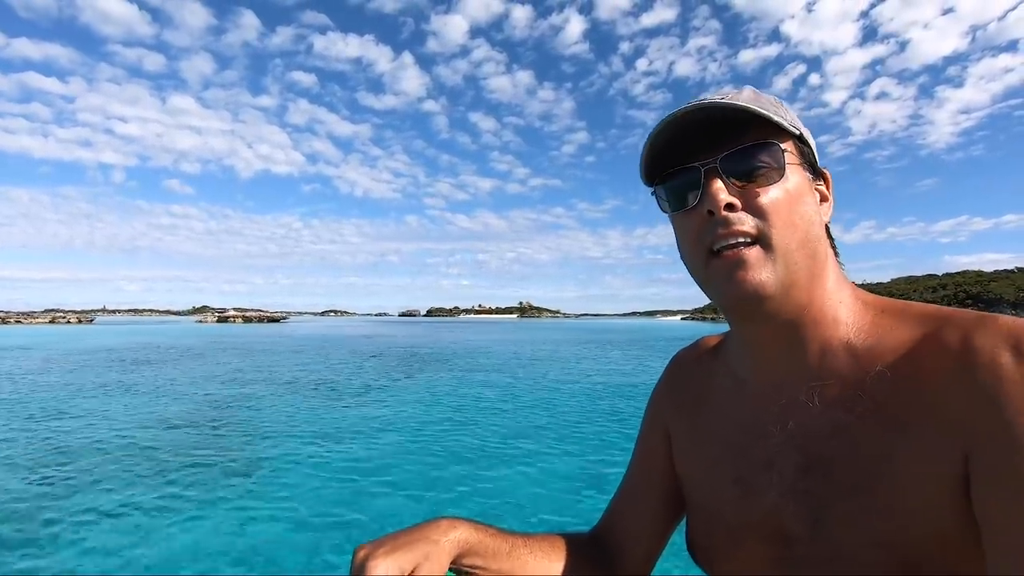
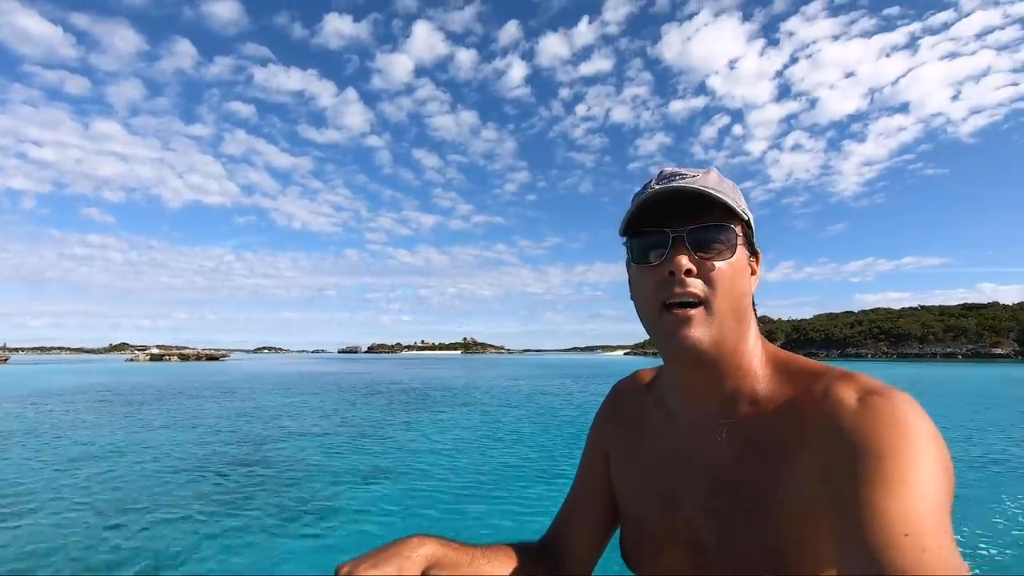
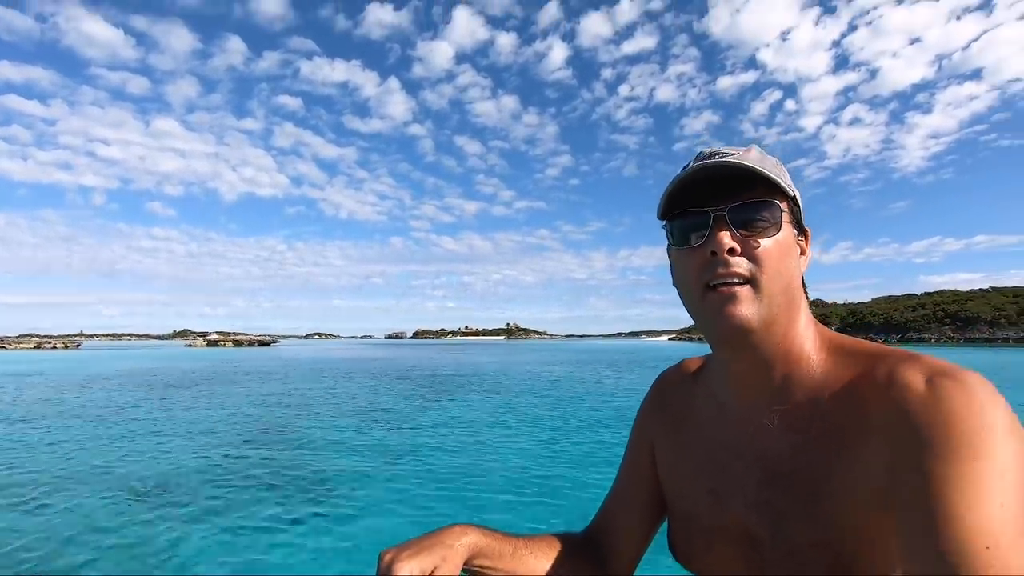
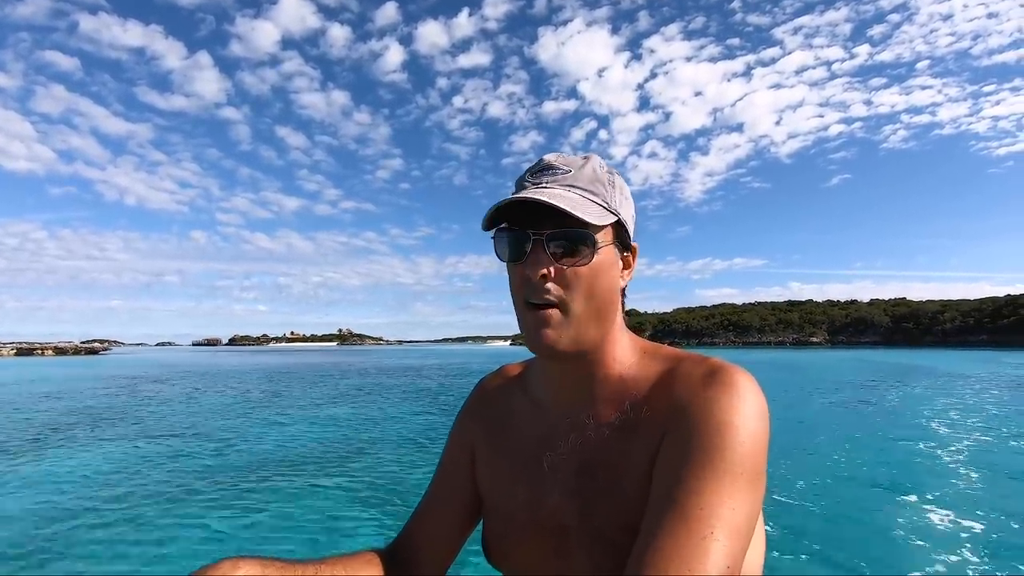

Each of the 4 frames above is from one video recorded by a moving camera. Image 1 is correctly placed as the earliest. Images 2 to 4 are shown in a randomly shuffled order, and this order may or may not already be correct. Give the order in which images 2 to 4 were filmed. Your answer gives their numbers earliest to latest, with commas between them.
3, 2, 4
